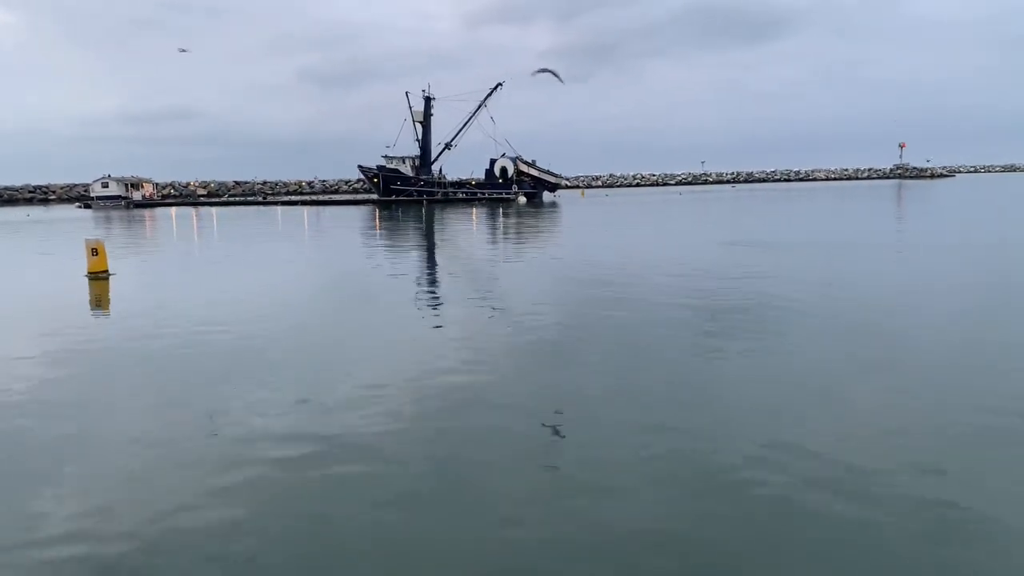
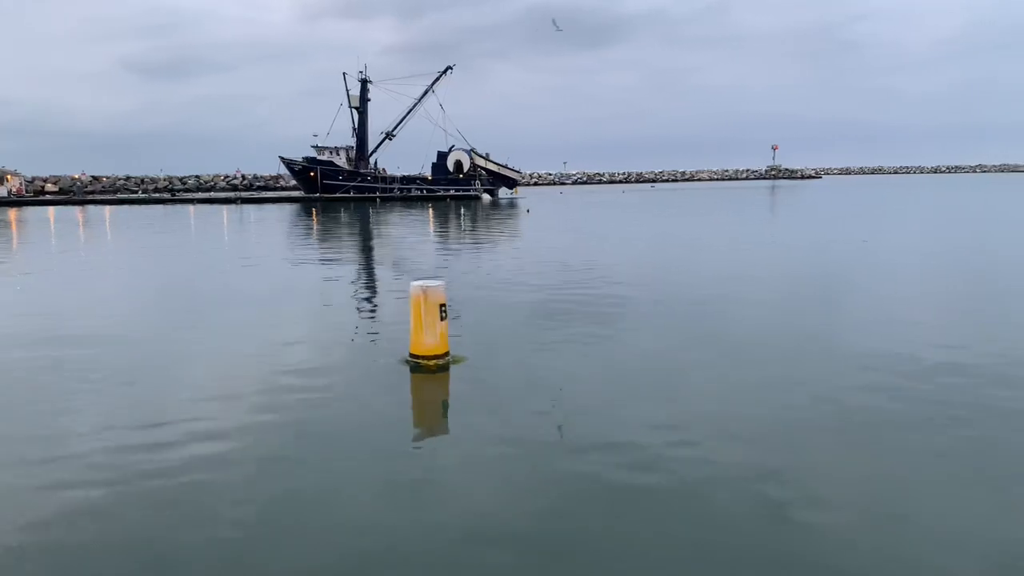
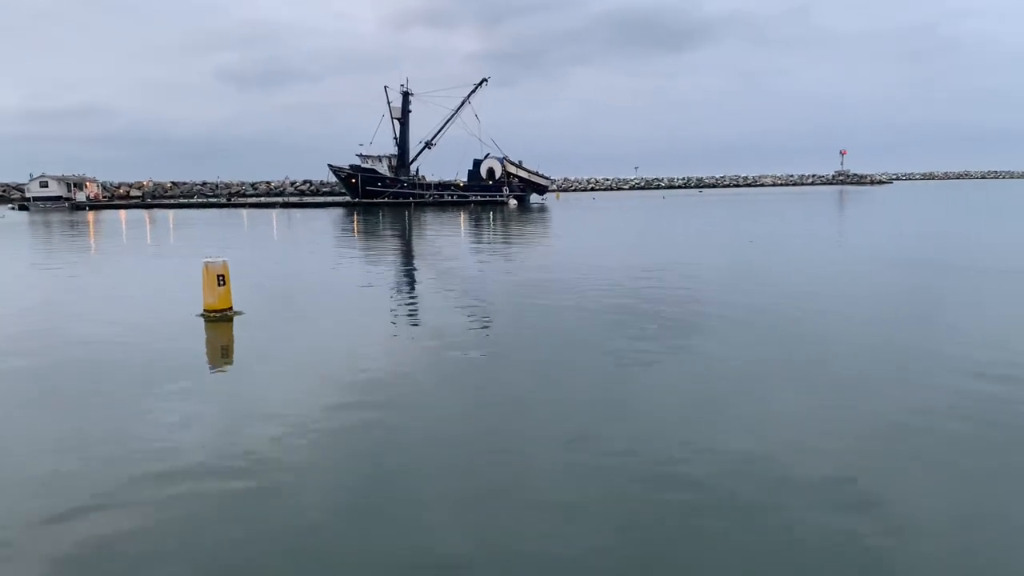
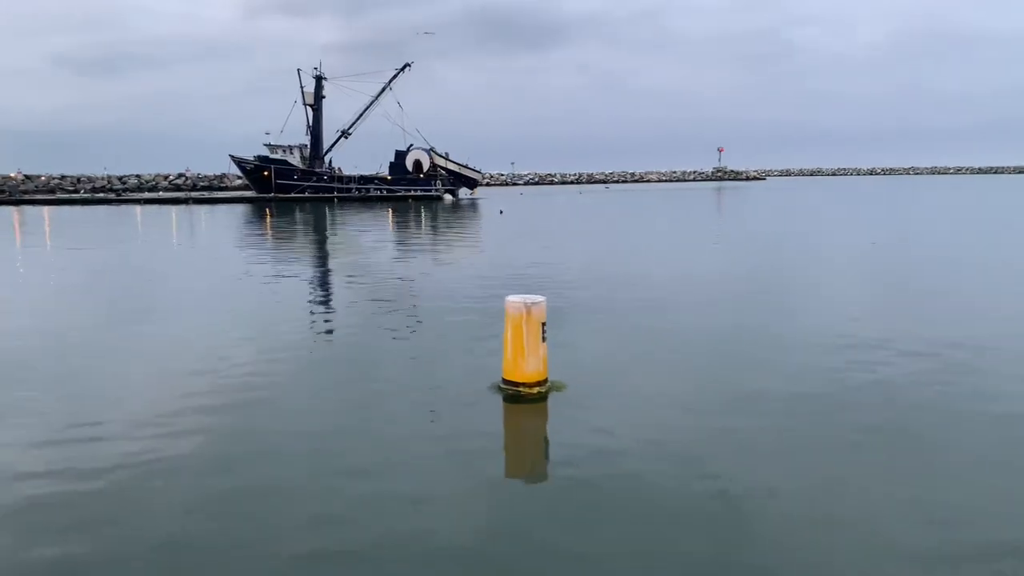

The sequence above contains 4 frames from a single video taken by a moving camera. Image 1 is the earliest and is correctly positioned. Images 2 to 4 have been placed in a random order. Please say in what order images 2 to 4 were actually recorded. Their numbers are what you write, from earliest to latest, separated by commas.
3, 2, 4
